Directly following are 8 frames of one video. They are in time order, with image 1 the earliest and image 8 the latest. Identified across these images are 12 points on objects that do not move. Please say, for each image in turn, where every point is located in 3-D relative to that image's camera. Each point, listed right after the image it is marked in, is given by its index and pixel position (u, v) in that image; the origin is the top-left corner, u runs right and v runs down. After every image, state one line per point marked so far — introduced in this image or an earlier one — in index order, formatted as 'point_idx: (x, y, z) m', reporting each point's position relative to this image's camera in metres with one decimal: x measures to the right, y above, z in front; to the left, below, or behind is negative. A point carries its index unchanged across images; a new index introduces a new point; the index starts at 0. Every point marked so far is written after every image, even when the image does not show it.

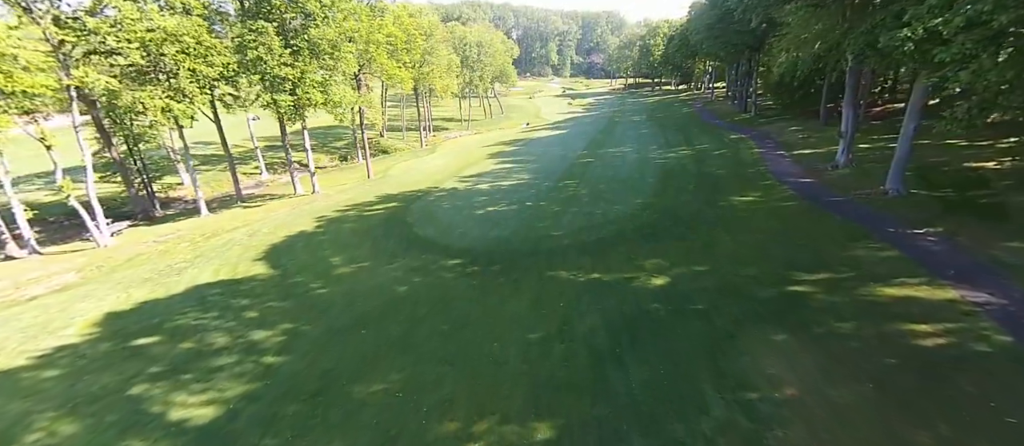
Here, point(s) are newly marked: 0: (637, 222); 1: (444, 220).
0: (+3.8, +0.1, +14.1) m
1: (-2.5, +0.1, +16.8) m
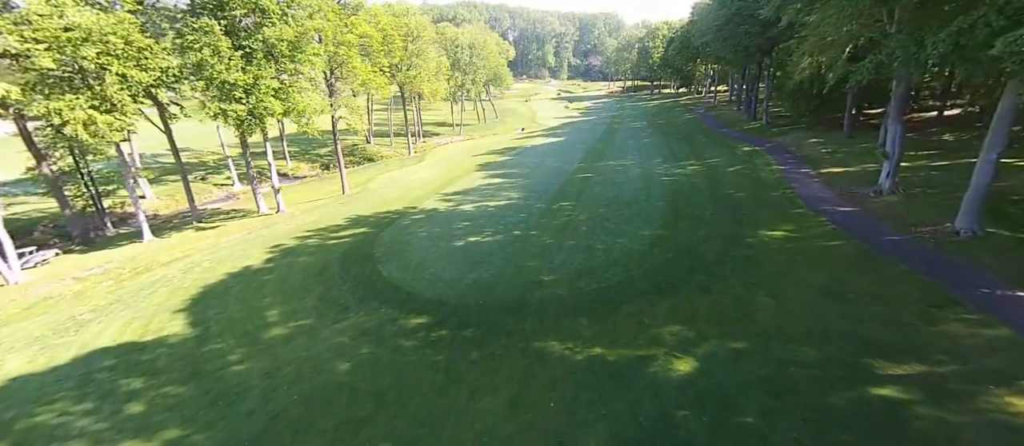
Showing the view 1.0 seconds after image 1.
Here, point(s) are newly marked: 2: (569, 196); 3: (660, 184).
0: (+3.3, -1.0, +11.5) m
1: (-2.9, -1.0, +14.2) m
2: (+2.4, +1.1, +19.4) m
3: (+6.1, +1.6, +19.2) m
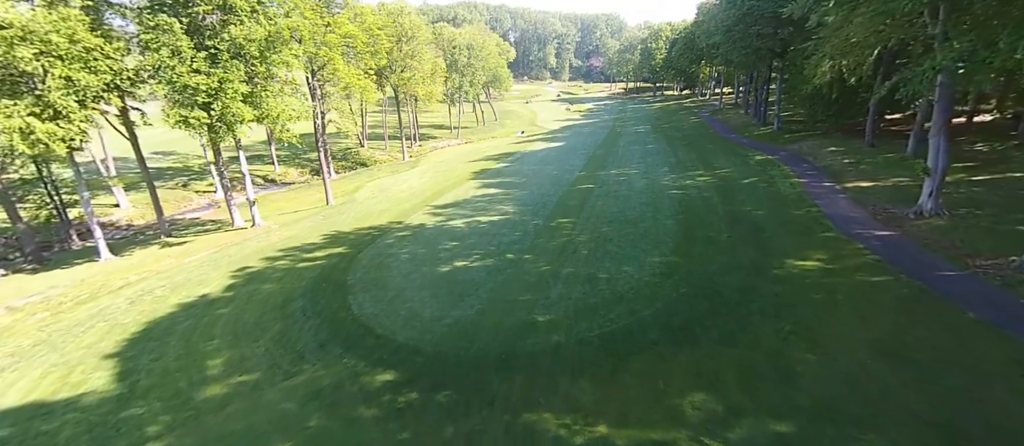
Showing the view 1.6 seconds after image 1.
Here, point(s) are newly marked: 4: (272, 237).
0: (+3.1, -1.6, +9.8) m
1: (-3.2, -1.6, +12.5) m
2: (+2.1, +0.4, +17.6) m
3: (+5.9, +0.9, +17.5) m
4: (-9.5, -0.6, +18.5) m
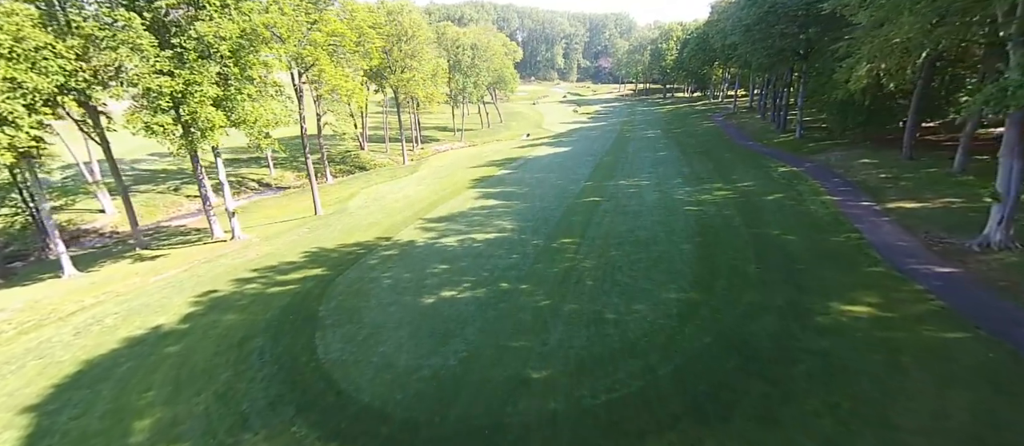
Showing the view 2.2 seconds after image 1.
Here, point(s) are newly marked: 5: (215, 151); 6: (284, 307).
0: (+2.9, -2.3, +8.1) m
1: (-3.3, -2.2, +10.9) m
2: (+2.1, -0.2, +16.0) m
3: (+5.8, +0.2, +15.7) m
4: (-9.6, -1.1, +17.0) m
5: (-12.1, +2.9, +18.9) m
6: (-5.8, -2.1, +11.8) m
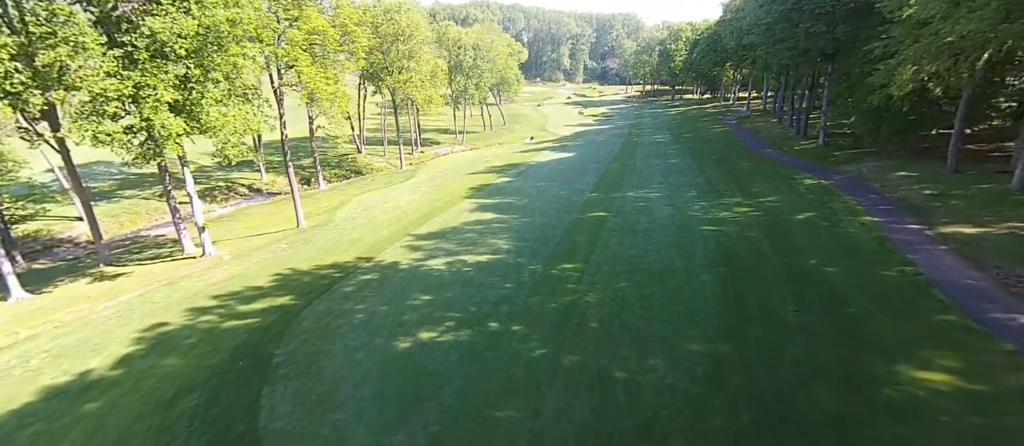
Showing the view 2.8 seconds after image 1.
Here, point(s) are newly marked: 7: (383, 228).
0: (+2.6, -3.0, +6.3) m
1: (-3.5, -2.8, +9.1) m
2: (+1.9, -0.9, +14.2) m
3: (+5.7, -0.5, +13.9) m
4: (-9.7, -1.7, +15.3) m
5: (-12.2, +2.4, +17.3) m
6: (-6.0, -2.7, +10.1) m
7: (-5.3, -0.2, +19.0) m
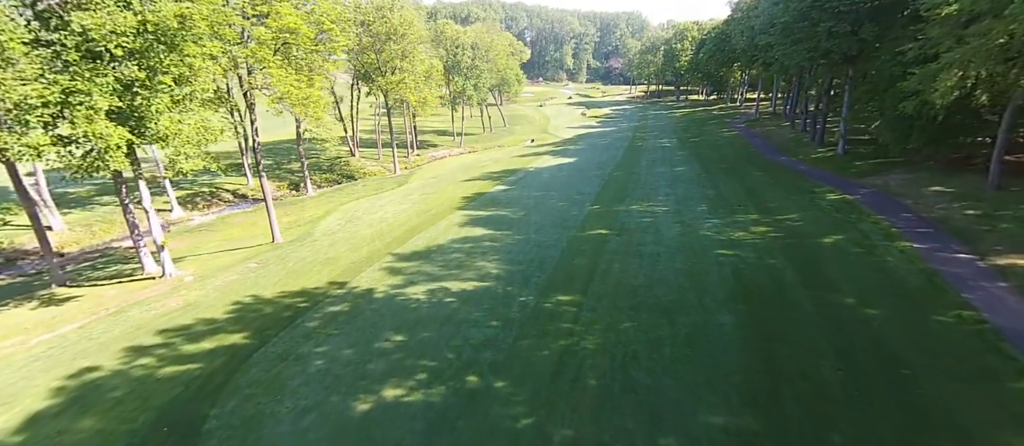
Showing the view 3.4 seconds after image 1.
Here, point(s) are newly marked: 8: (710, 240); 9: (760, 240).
0: (+2.3, -3.6, +4.7) m
1: (-3.9, -3.5, +7.5) m
2: (+1.6, -1.5, +12.5) m
3: (+5.4, -1.1, +12.2) m
4: (-10.0, -2.3, +13.7) m
5: (-12.5, +1.8, +15.7) m
6: (-6.3, -3.4, +8.5) m
7: (-5.6, -0.8, +17.4) m
8: (+6.2, -0.5, +14.3) m
9: (+7.4, -0.5, +13.7) m
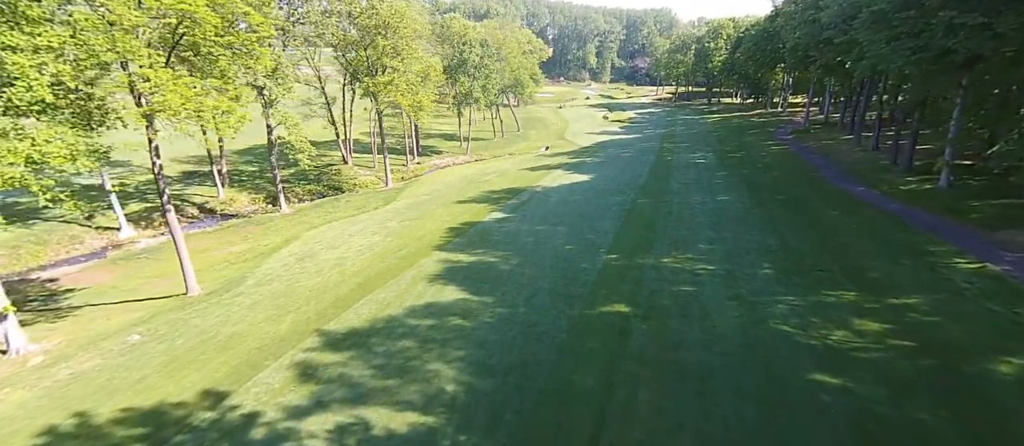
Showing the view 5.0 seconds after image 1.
0: (+1.2, -5.4, -0.3) m
1: (-4.8, -5.1, +2.8) m
2: (+0.9, -3.3, +7.5) m
3: (+4.7, -3.0, +7.1) m
4: (-10.7, -3.7, +9.2) m
5: (-12.9, +0.4, +11.4) m
6: (-7.3, -4.9, +3.9) m
7: (-6.0, -2.4, +12.7) m
8: (+5.6, -2.4, +9.2) m
9: (+6.7, -2.4, +8.5) m
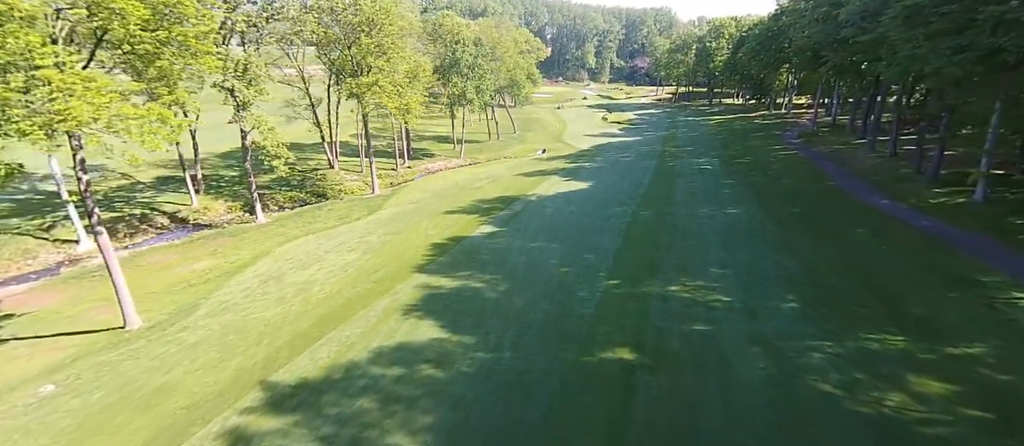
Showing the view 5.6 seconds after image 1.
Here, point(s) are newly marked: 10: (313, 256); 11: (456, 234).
0: (+0.9, -6.1, -2.1) m
1: (-5.2, -5.7, +1.0) m
2: (+0.6, -3.9, +5.7) m
3: (+4.3, -3.6, +5.3) m
4: (-11.0, -4.4, +7.4) m
5: (-13.3, -0.2, +9.5) m
6: (-7.6, -5.6, +2.1) m
7: (-6.4, -3.0, +10.9) m
8: (+5.2, -3.0, +7.4) m
9: (+6.4, -3.0, +6.7) m
10: (-7.9, -1.4, +18.2) m
11: (-2.3, -0.4, +19.4) m
